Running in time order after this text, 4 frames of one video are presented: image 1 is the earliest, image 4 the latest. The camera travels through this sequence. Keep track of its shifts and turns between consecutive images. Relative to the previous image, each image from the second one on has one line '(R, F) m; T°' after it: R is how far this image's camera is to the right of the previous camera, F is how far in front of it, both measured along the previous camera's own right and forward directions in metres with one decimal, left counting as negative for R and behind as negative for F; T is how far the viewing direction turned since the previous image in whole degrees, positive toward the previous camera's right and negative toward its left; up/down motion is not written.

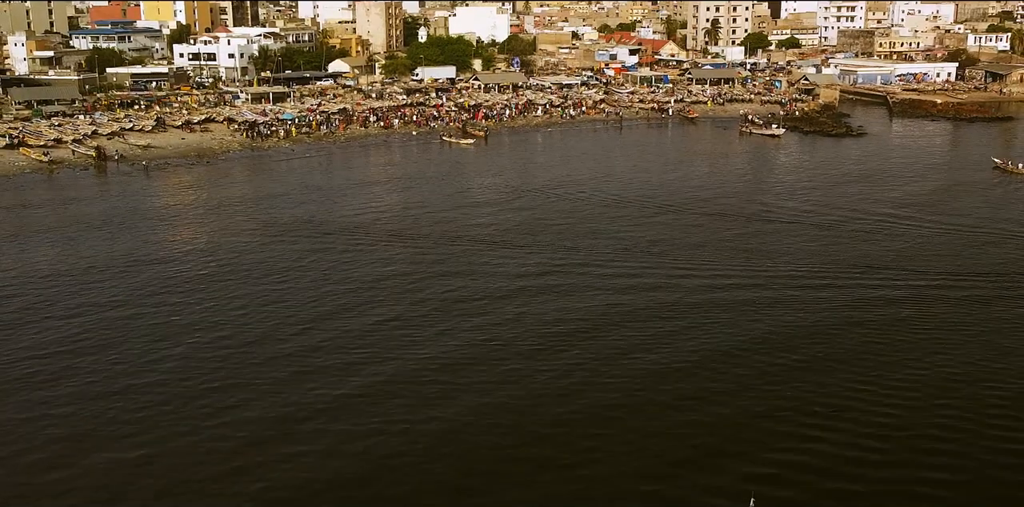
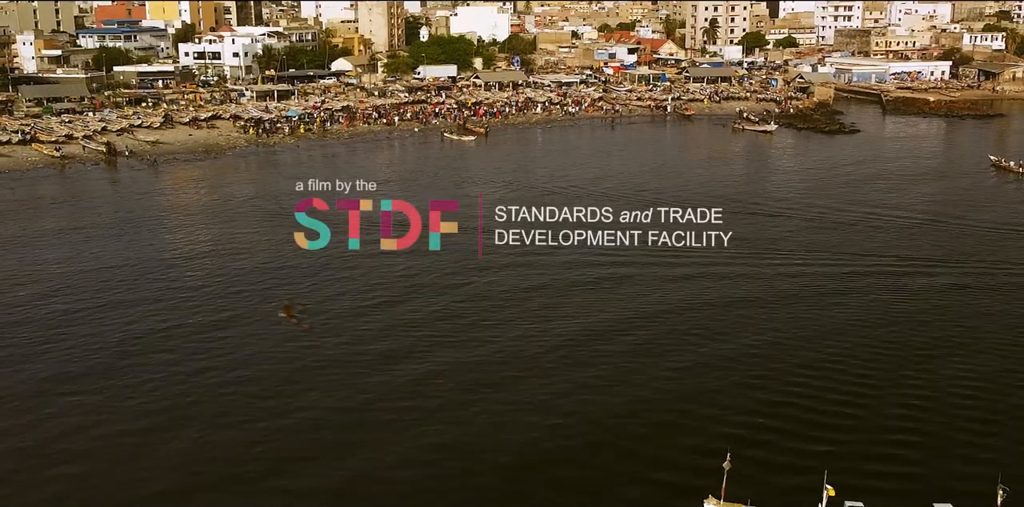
(+0.1, -1.0) m; 0°
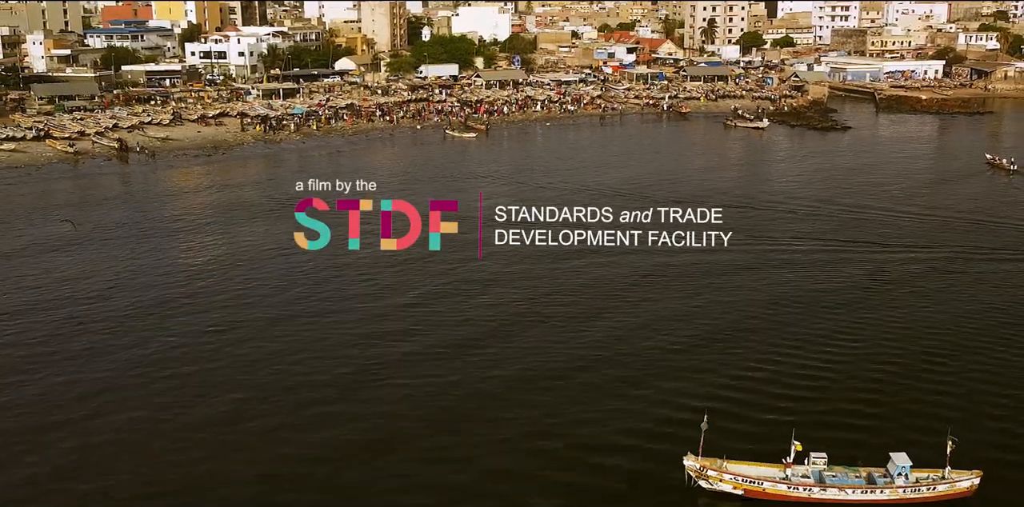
(0.0, -1.1) m; 0°
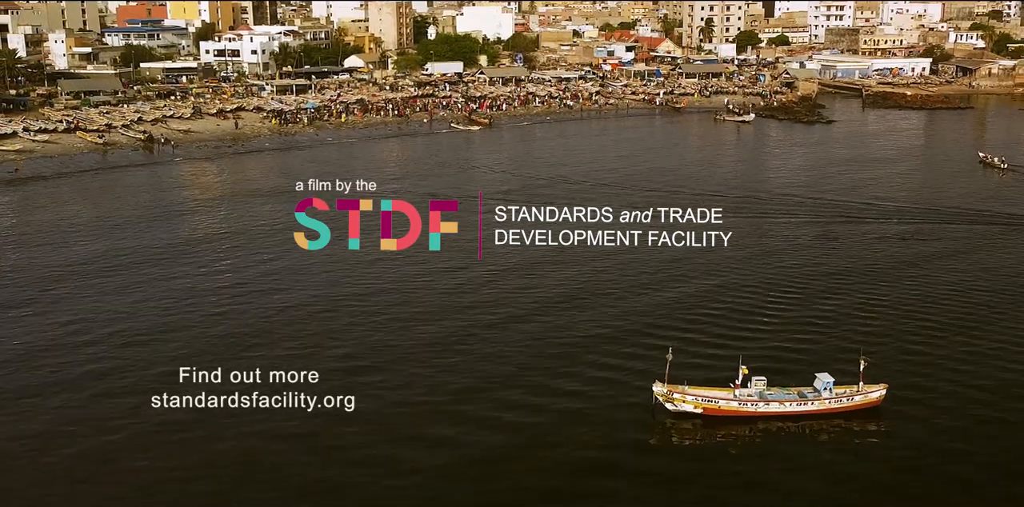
(+0.1, -2.5) m; 0°
